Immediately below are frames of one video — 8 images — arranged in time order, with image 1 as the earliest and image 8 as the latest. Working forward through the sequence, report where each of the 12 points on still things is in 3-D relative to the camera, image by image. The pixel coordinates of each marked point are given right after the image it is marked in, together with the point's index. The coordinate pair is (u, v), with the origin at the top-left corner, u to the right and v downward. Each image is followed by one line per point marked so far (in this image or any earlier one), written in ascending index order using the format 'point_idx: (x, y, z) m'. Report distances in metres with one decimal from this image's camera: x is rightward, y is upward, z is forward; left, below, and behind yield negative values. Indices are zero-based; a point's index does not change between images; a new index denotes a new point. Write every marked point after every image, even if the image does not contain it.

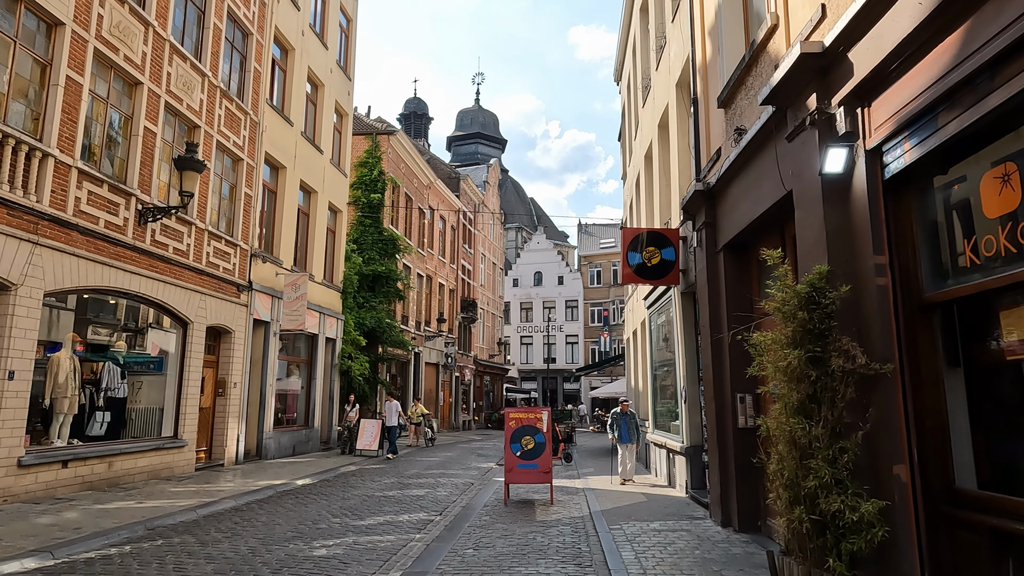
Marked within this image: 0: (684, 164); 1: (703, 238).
0: (+3.0, +2.1, +11.6) m
1: (+2.5, +0.7, +8.9) m
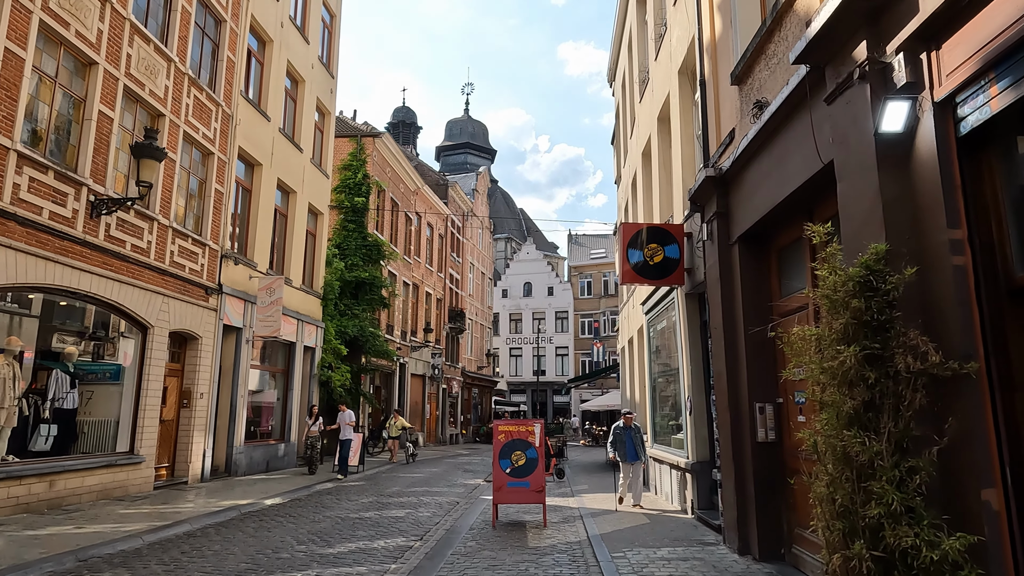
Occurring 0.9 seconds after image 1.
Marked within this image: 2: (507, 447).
0: (+2.8, +2.1, +10.7) m
1: (+2.4, +0.7, +8.0) m
2: (-0.1, -2.4, +10.0) m
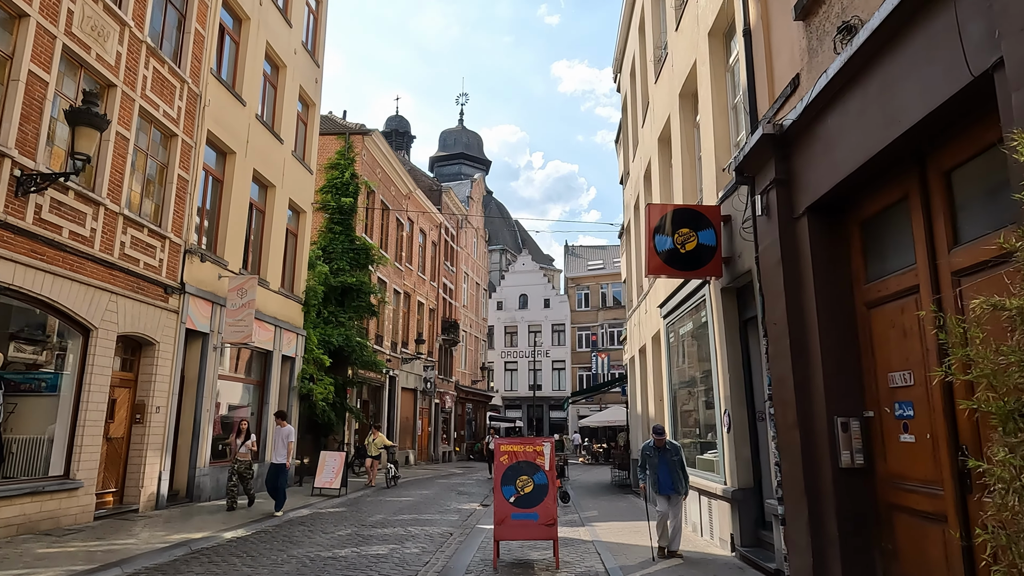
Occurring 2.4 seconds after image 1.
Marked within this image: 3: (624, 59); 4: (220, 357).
0: (+2.9, +2.2, +9.2) m
1: (+2.5, +0.8, +6.4) m
2: (0.0, -2.3, +8.3) m
3: (+3.1, +6.3, +18.2) m
4: (-6.1, -1.4, +13.8) m
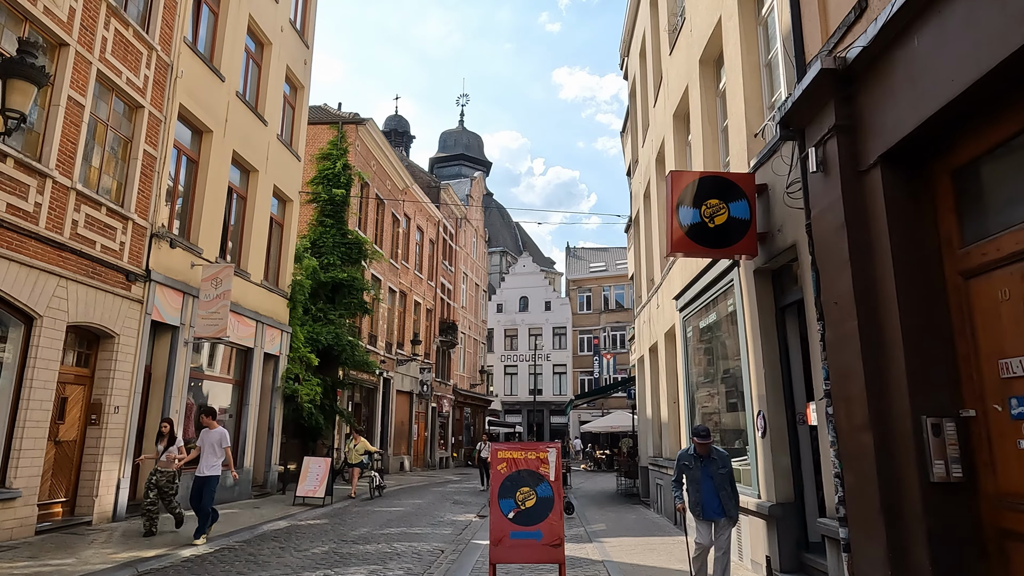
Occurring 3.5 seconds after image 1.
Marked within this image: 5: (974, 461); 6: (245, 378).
0: (+2.9, +2.4, +8.0) m
1: (+2.5, +1.1, +5.3) m
2: (0.0, -2.1, +7.1) m
3: (+3.1, +6.4, +17.1) m
4: (-6.1, -1.2, +12.6) m
5: (+2.9, -1.1, +4.2) m
6: (-6.0, -2.0, +14.9) m
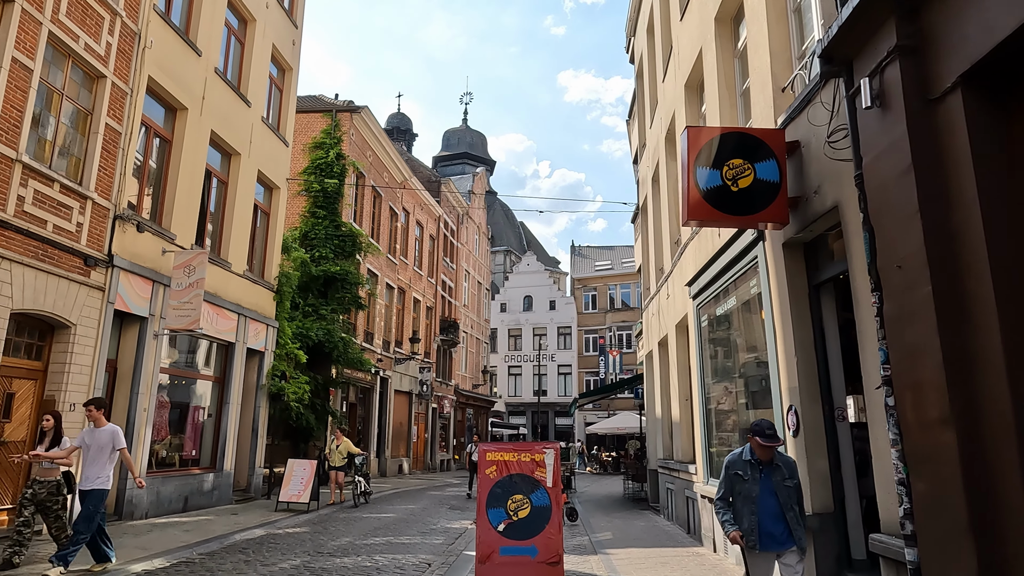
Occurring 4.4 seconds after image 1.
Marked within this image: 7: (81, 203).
0: (+2.8, +2.6, +7.0) m
1: (+2.4, +1.3, +4.3) m
2: (-0.1, -1.9, +6.1) m
3: (+3.1, +6.6, +16.1) m
4: (-6.1, -1.0, +11.7) m
5: (+2.8, -0.8, +3.1) m
6: (-6.0, -1.8, +14.0) m
7: (-6.3, +1.2, +9.7) m
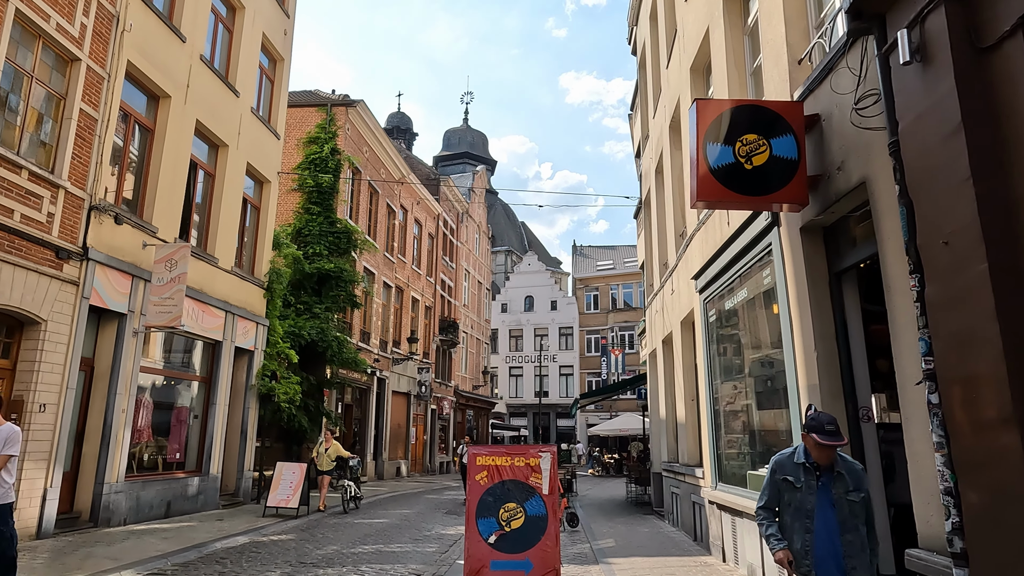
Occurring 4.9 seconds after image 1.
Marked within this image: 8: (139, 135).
0: (+2.8, +2.7, +6.5) m
1: (+2.3, +1.4, +3.7) m
2: (-0.2, -1.8, +5.6) m
3: (+3.0, +6.7, +15.5) m
4: (-6.2, -1.0, +11.1) m
5: (+2.7, -0.7, +2.6) m
6: (-6.1, -1.7, +13.5) m
7: (-6.4, +1.3, +9.2) m
8: (-6.4, +2.6, +11.4) m
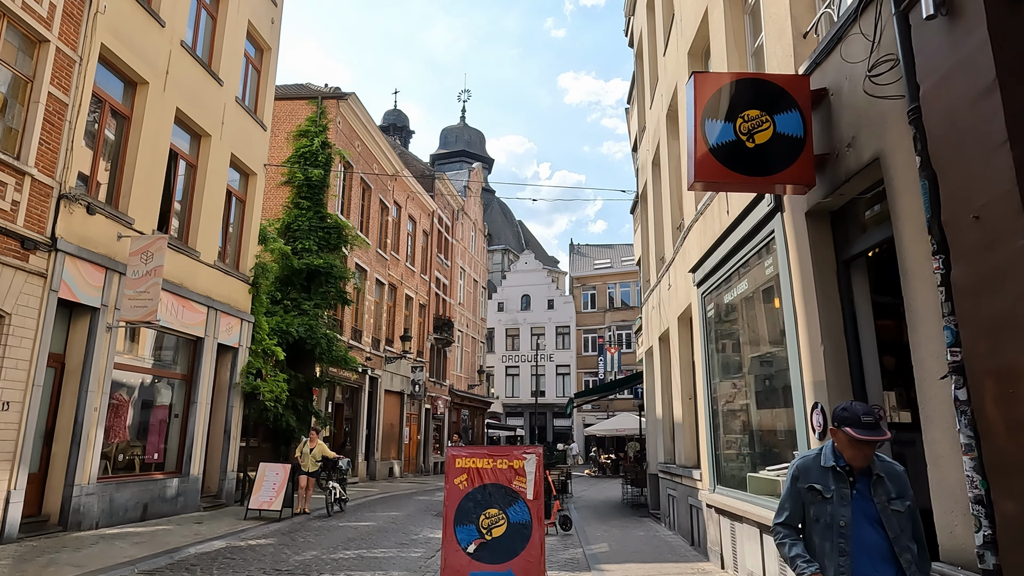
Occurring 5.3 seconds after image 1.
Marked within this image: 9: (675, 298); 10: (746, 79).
0: (+2.6, +2.8, +6.1) m
1: (+2.2, +1.5, +3.3) m
2: (-0.3, -1.7, +5.2) m
3: (+2.9, +6.8, +15.1) m
4: (-6.3, -0.8, +10.7) m
5: (+2.6, -0.6, +2.2) m
6: (-6.2, -1.6, +13.0) m
7: (-6.5, +1.4, +8.8) m
8: (-6.6, +2.7, +11.0) m
9: (+2.8, -0.2, +11.3) m
10: (+1.9, +1.6, +5.2) m
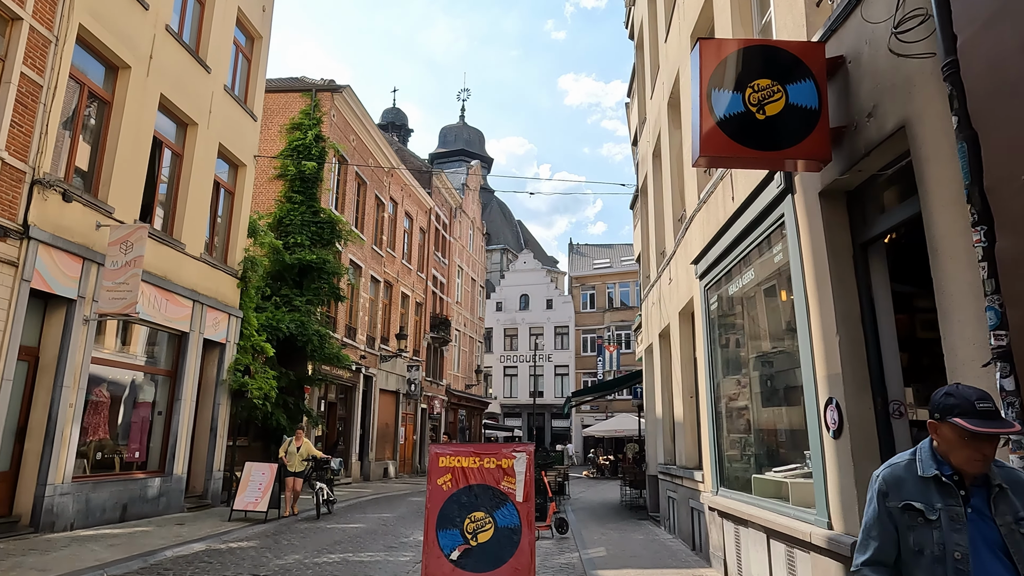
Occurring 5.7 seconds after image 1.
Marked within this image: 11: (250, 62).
0: (+2.6, +2.9, +5.7) m
1: (+2.1, +1.6, +2.9) m
2: (-0.4, -1.5, +4.7) m
3: (+2.8, +6.9, +14.7) m
4: (-6.4, -0.7, +10.3) m
5: (+2.5, -0.5, +1.7) m
6: (-6.3, -1.5, +12.6) m
7: (-6.6, +1.6, +8.3) m
8: (-6.6, +2.9, +10.5) m
9: (+2.7, -0.1, +10.9) m
10: (+1.8, +1.8, +4.8) m
11: (-6.1, +5.3, +15.6) m
